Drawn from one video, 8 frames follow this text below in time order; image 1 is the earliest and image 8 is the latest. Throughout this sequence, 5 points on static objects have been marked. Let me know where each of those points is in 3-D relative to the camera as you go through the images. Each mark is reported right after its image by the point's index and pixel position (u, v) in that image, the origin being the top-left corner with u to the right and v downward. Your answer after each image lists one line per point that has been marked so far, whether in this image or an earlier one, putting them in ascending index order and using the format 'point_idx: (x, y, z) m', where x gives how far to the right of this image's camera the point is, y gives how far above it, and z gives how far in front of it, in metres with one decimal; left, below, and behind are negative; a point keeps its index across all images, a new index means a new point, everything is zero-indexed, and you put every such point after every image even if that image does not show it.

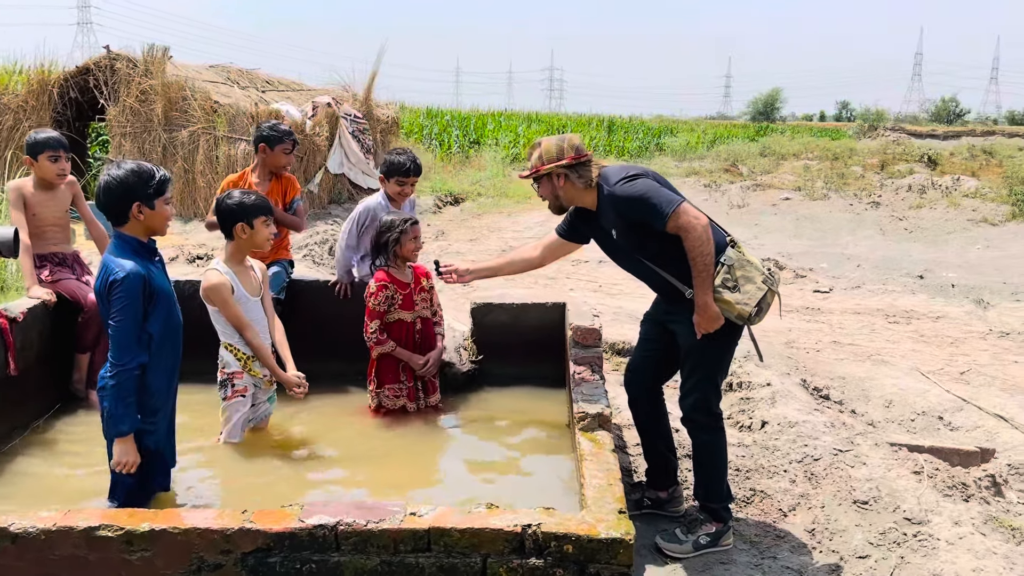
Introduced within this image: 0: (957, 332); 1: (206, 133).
0: (+4.6, -0.5, +8.2) m
1: (-5.1, +2.7, +13.3) m
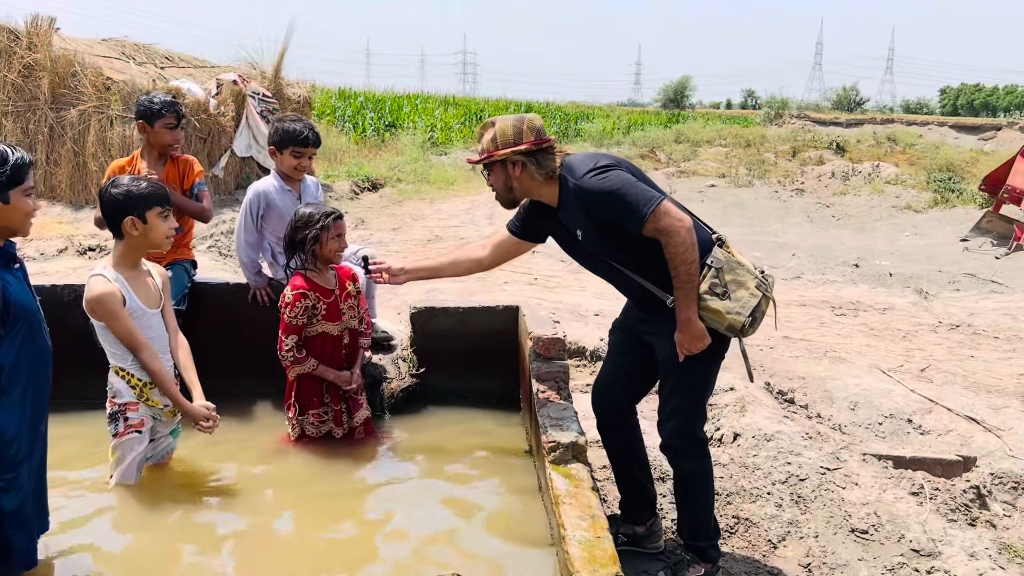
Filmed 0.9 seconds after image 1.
0: (+4.0, -0.4, +7.9) m
1: (-6.3, +2.7, +12.0) m
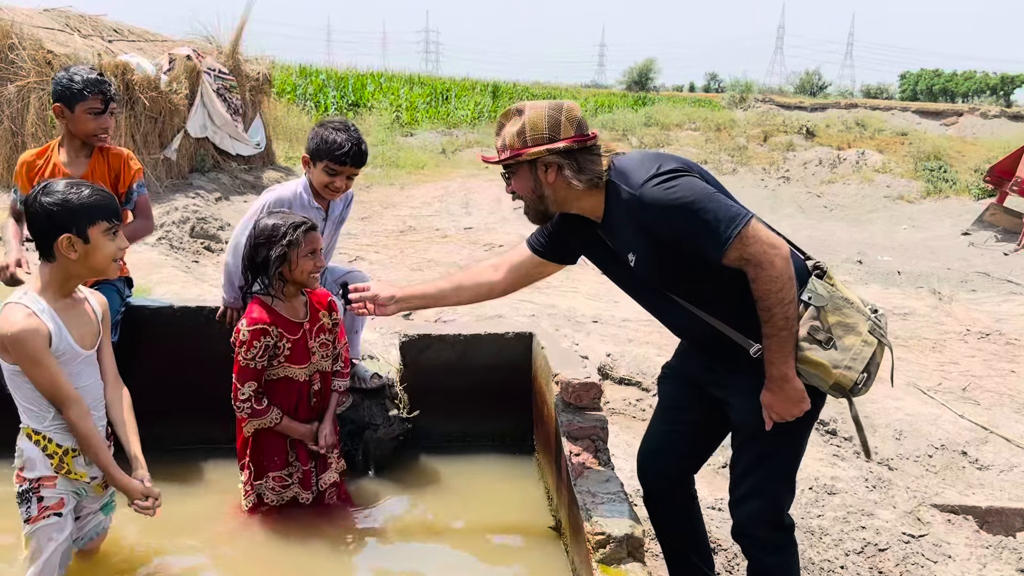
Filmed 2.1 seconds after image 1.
0: (+3.9, -0.4, +7.3) m
1: (-6.5, +2.8, +10.8) m
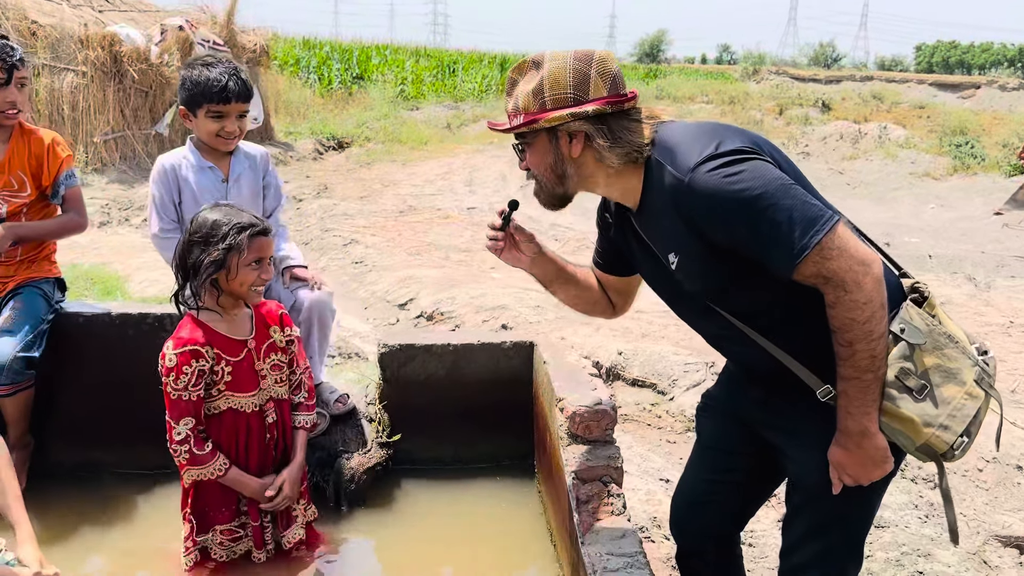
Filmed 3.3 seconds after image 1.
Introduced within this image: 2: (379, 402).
0: (+3.9, -0.3, +6.7) m
1: (-6.5, +3.0, +10.2) m
2: (-0.6, -0.5, +3.3) m
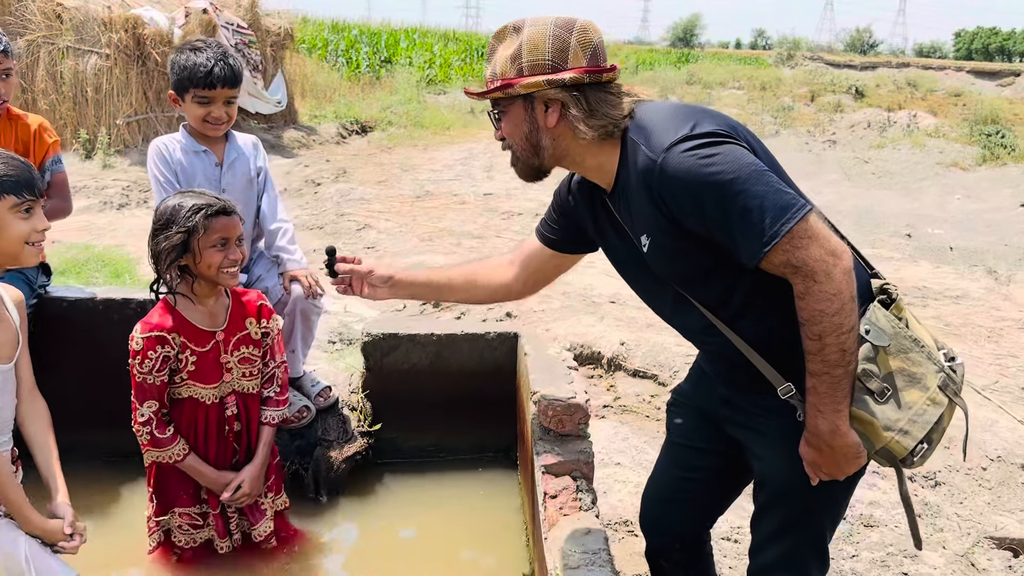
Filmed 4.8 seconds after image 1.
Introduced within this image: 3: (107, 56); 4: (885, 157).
0: (+4.0, -0.3, +6.5) m
1: (-6.3, +3.3, +10.4) m
2: (-0.6, -0.4, +3.3) m
3: (-5.5, +3.1, +10.6) m
4: (+6.4, +2.2, +13.4) m
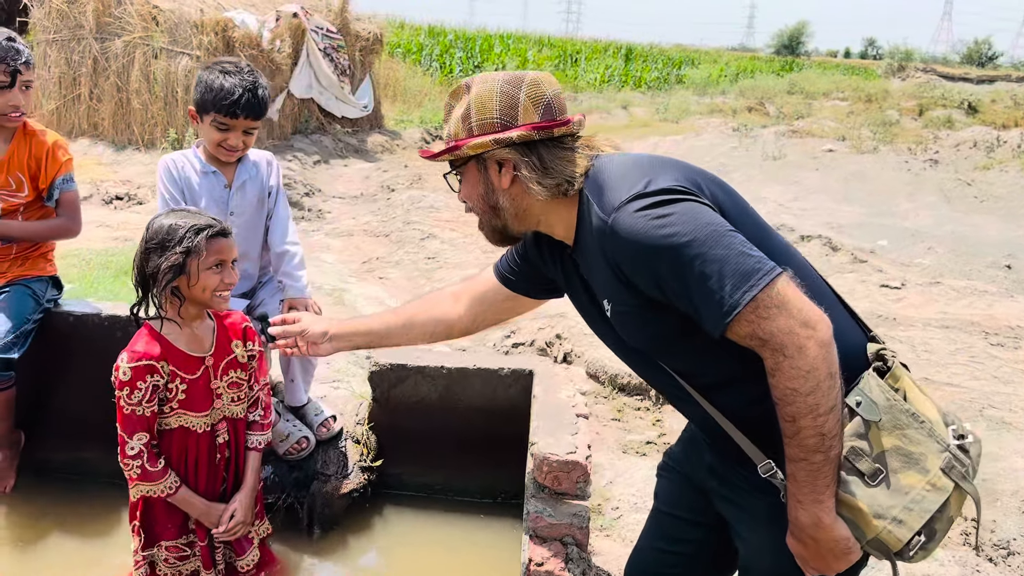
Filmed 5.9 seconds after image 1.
0: (+4.4, -0.6, +5.9) m
1: (-5.2, +3.3, +10.8) m
2: (-0.6, -0.5, +3.1) m
3: (-4.4, +3.2, +10.9) m
4: (+7.6, +1.7, +12.4) m
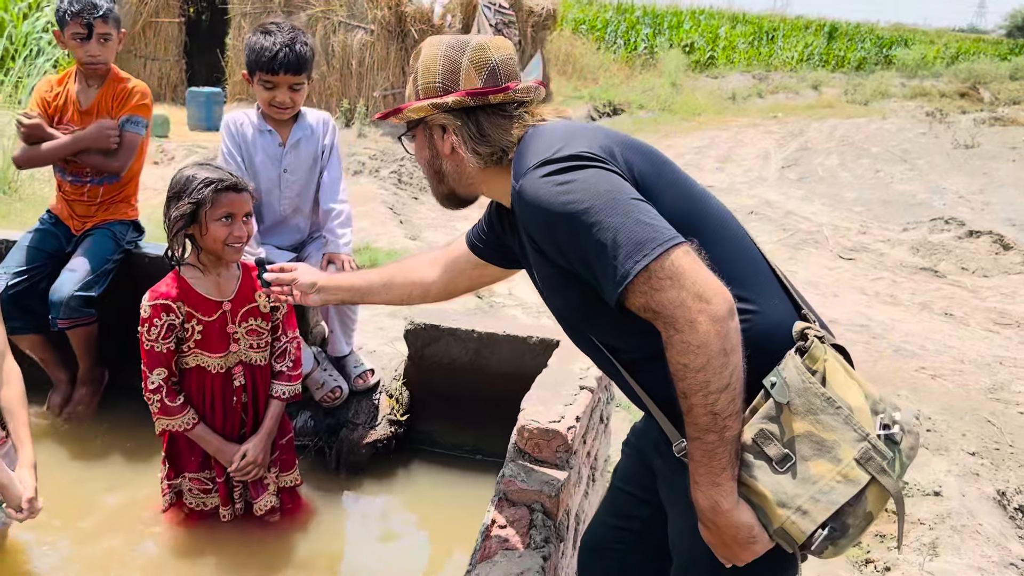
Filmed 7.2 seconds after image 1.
0: (+5.0, -0.8, +4.8) m
1: (-3.0, +4.0, +11.7) m
2: (-0.4, -0.4, +3.3) m
3: (-2.2, +3.8, +11.6) m
4: (+9.8, +1.4, +10.4) m
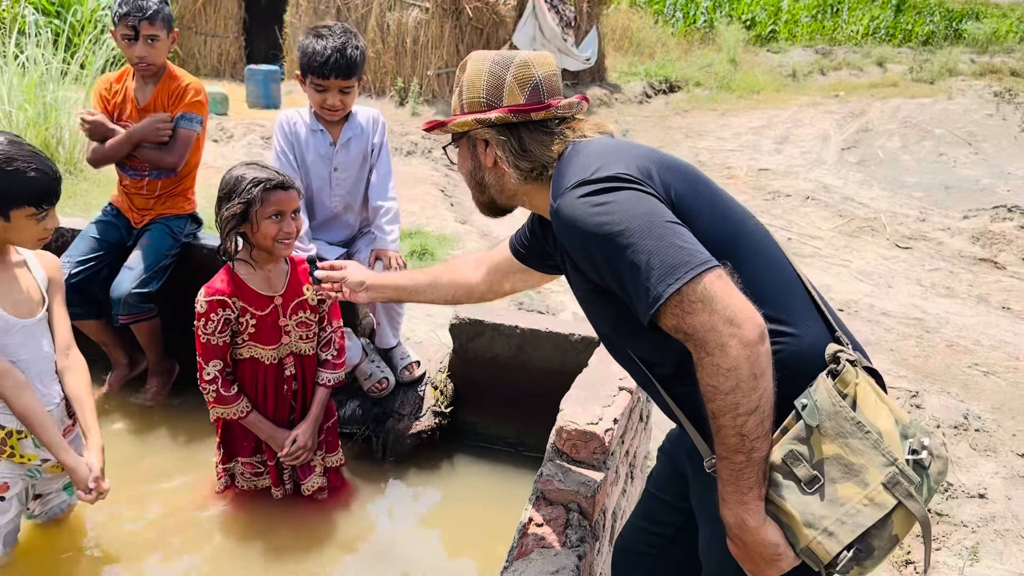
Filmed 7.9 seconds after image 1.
0: (+5.2, -0.8, +4.6) m
1: (-2.2, +4.3, +11.7) m
2: (-0.3, -0.3, +3.4) m
3: (-1.4, +4.1, +11.7) m
4: (+10.4, +1.5, +9.8) m
